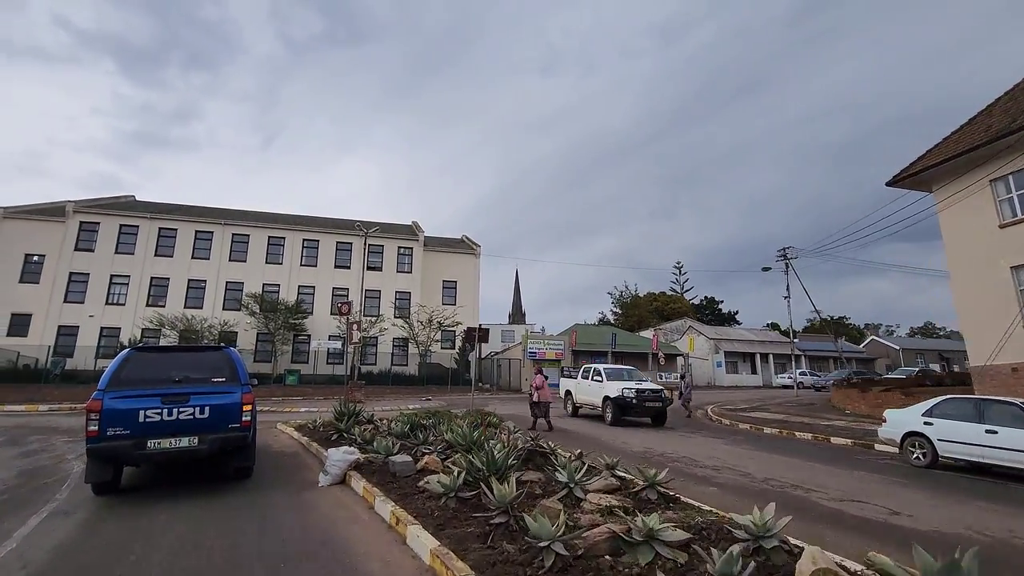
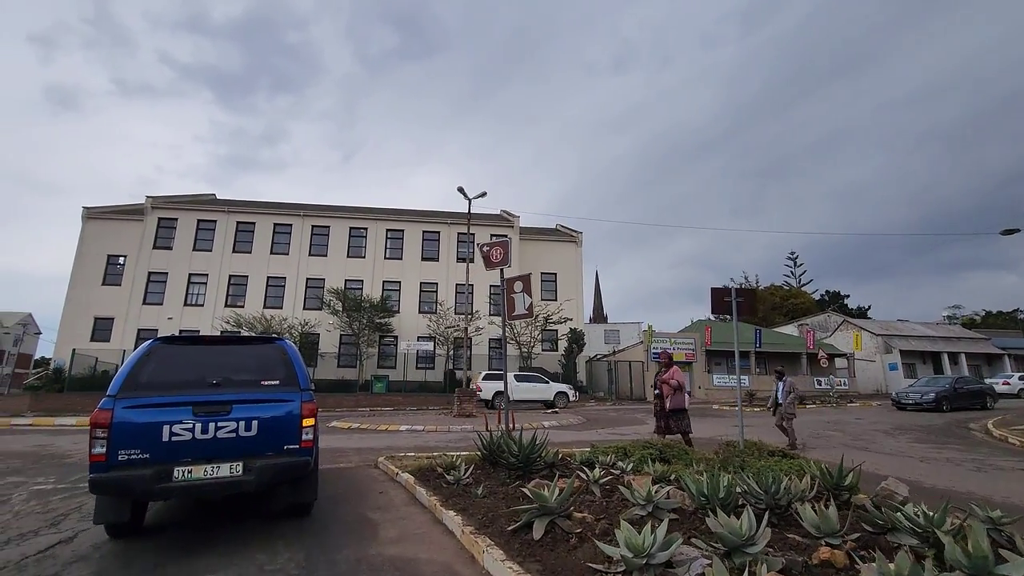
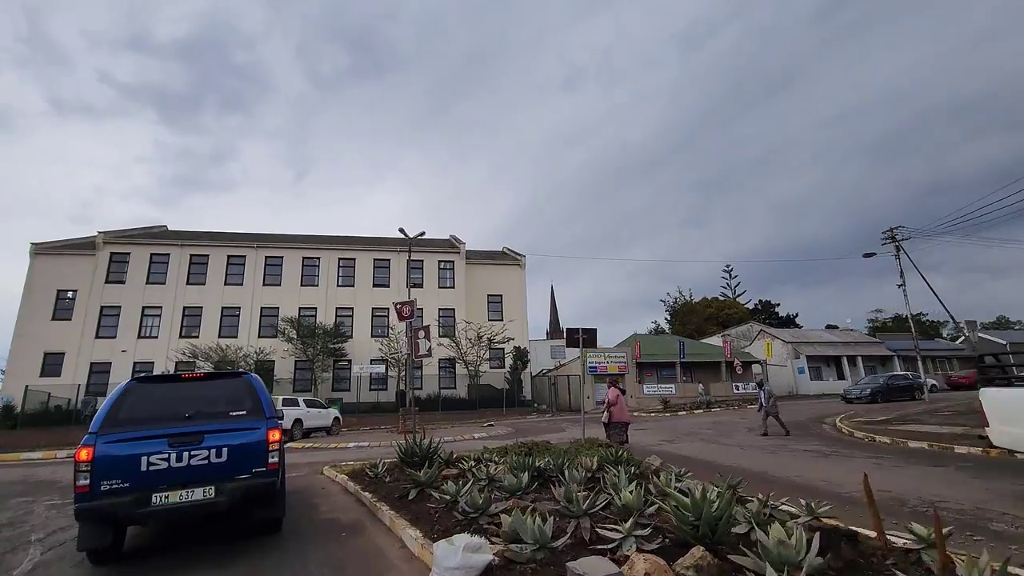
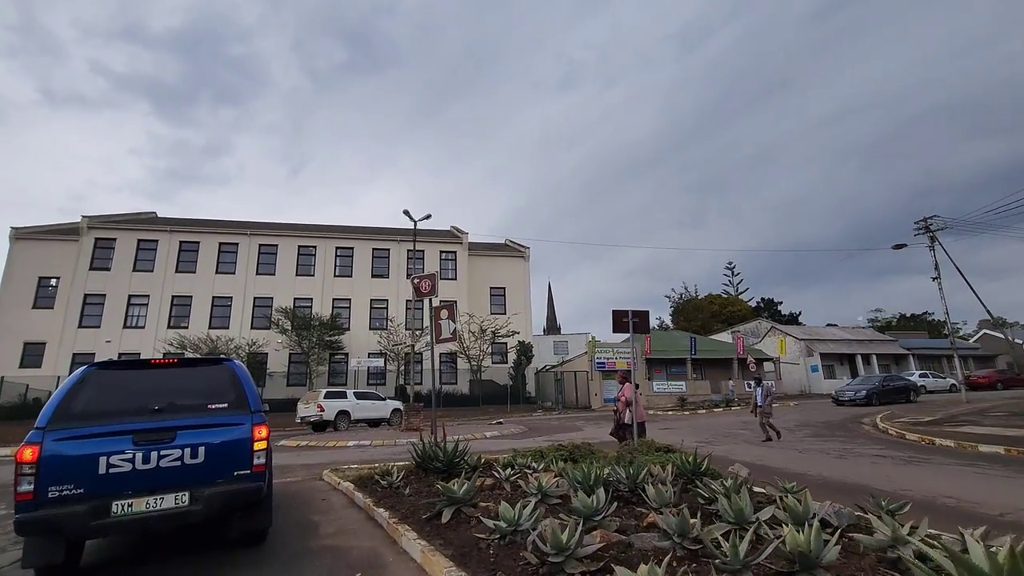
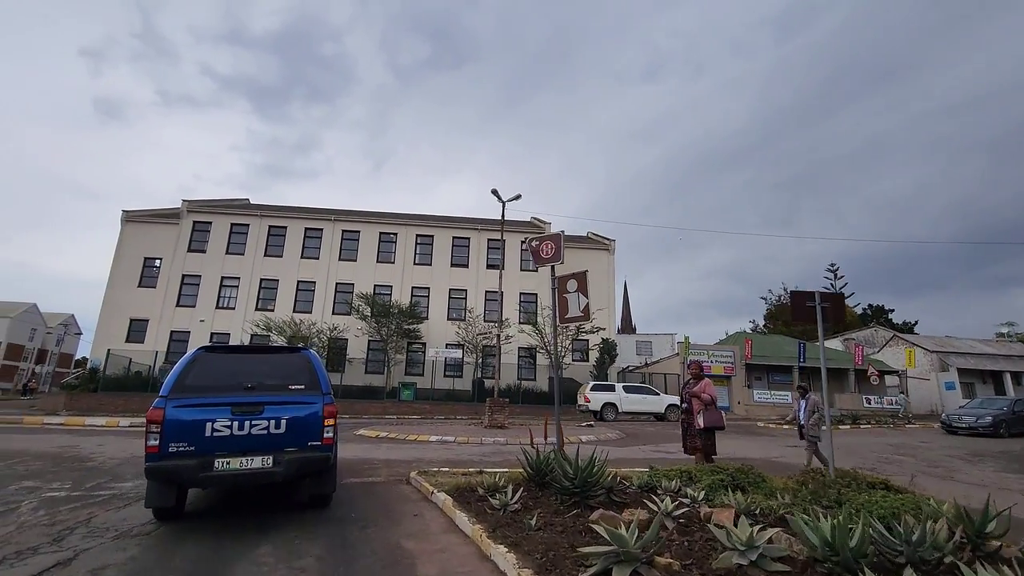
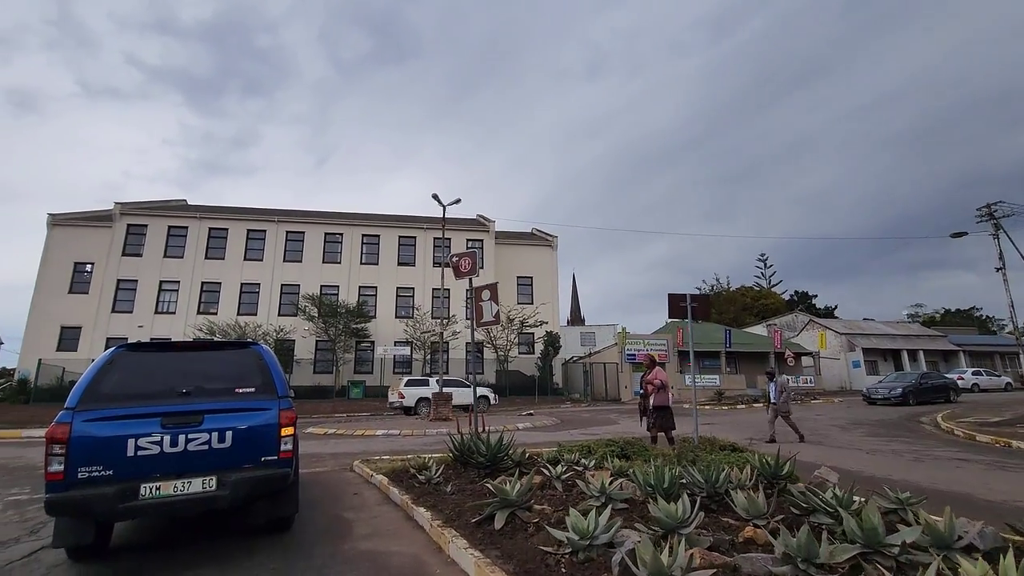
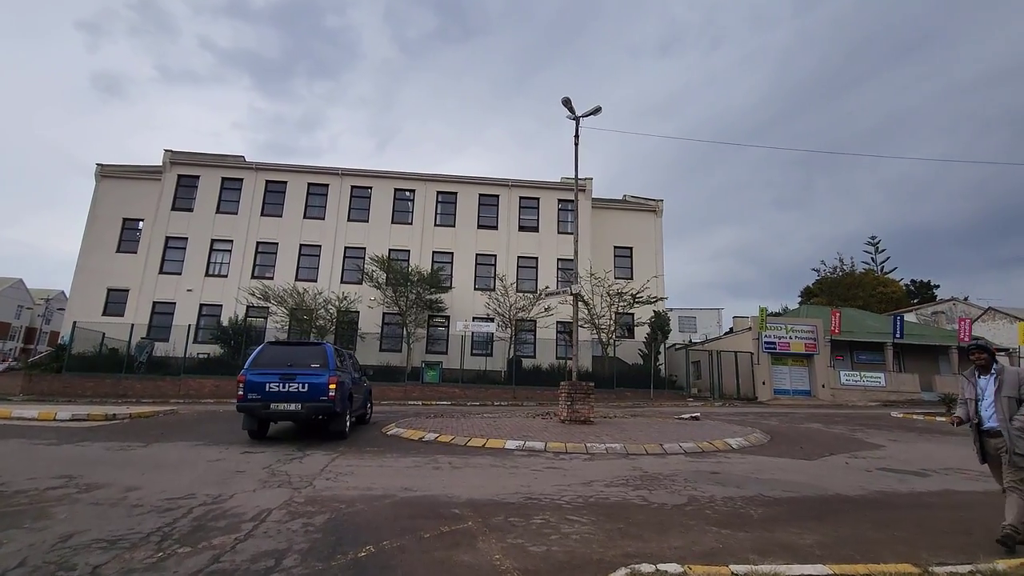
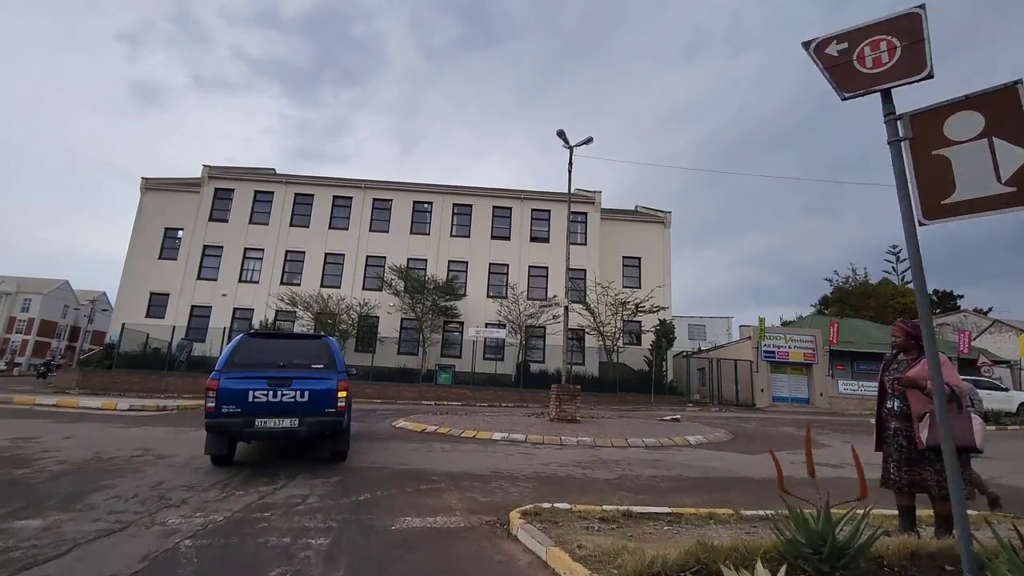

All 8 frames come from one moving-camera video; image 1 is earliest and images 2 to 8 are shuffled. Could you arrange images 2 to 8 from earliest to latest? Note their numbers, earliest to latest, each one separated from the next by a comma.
3, 4, 6, 2, 5, 8, 7
